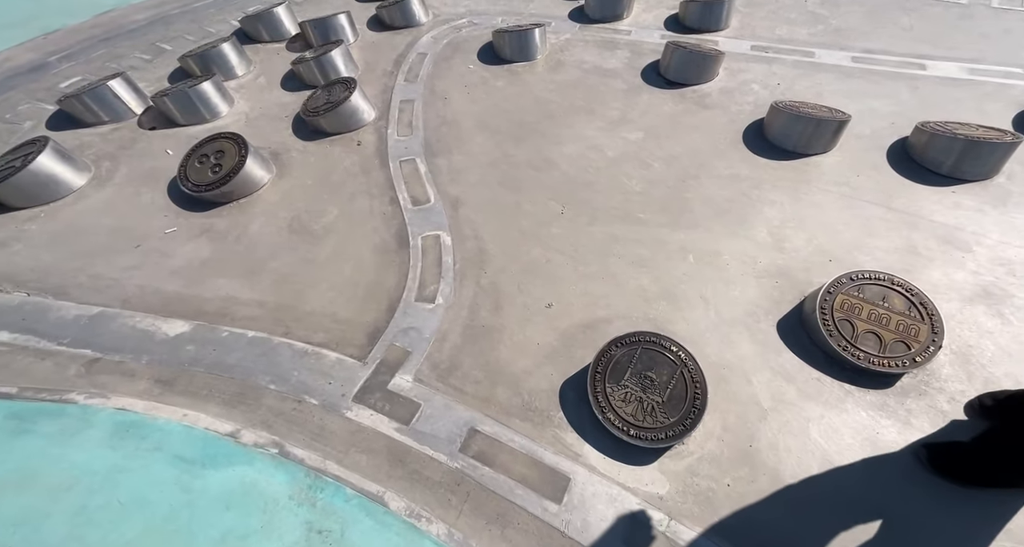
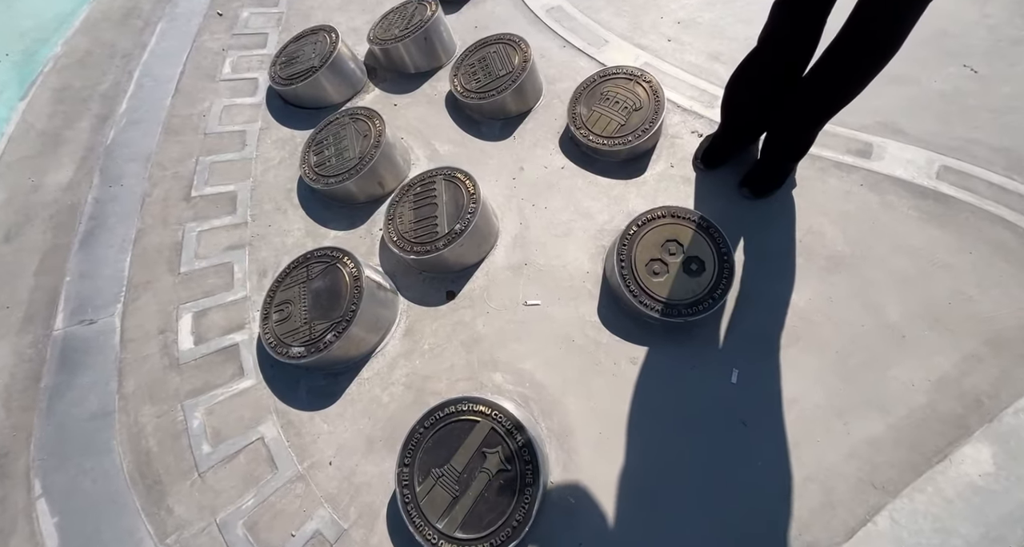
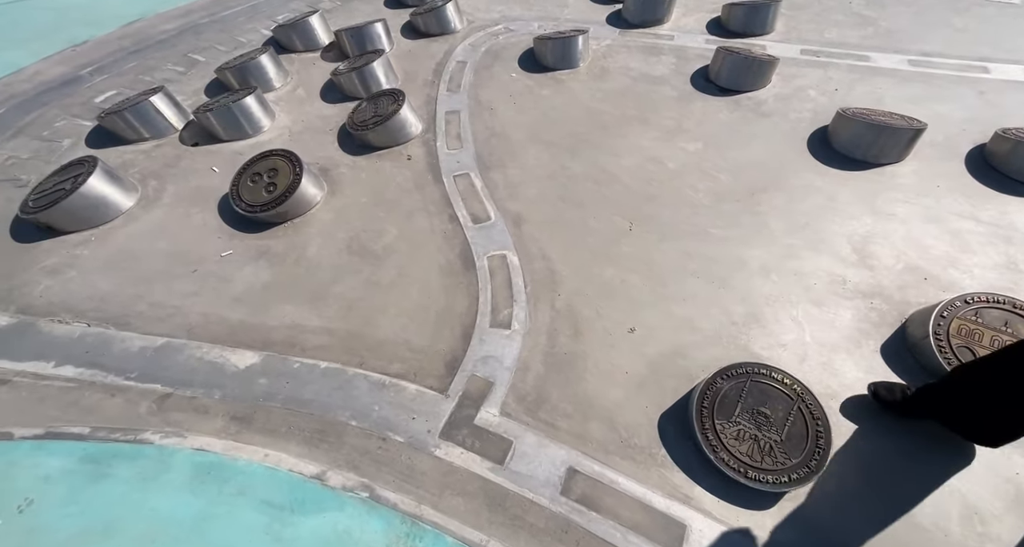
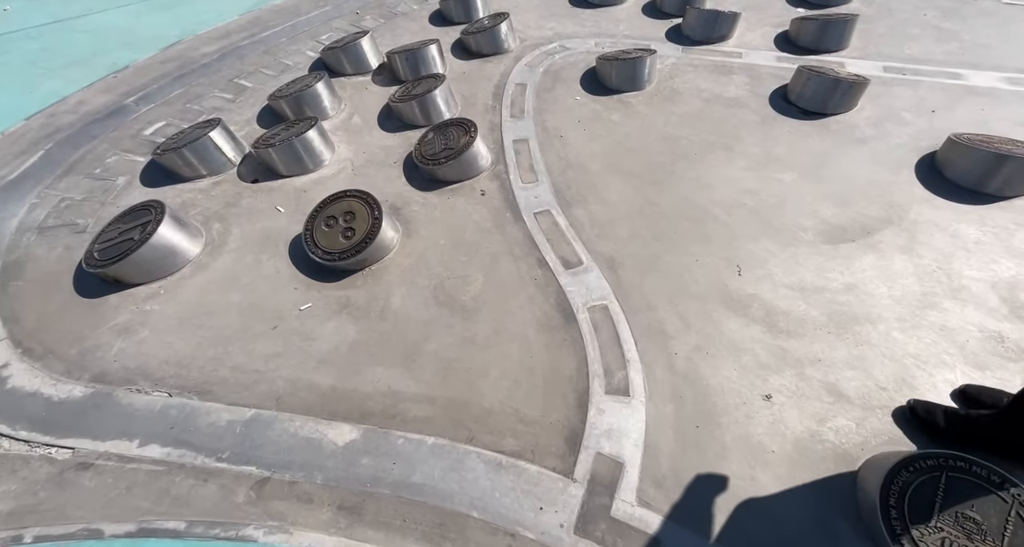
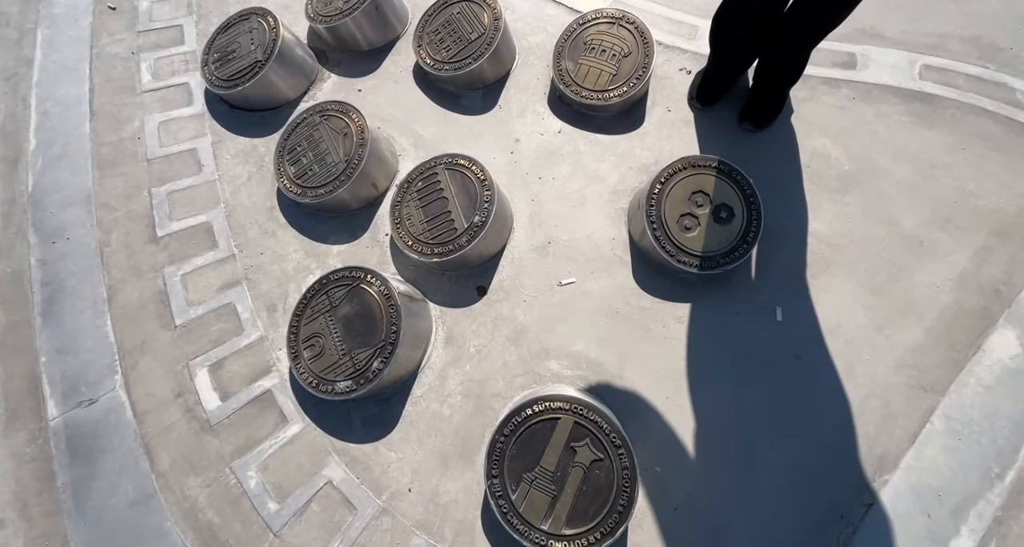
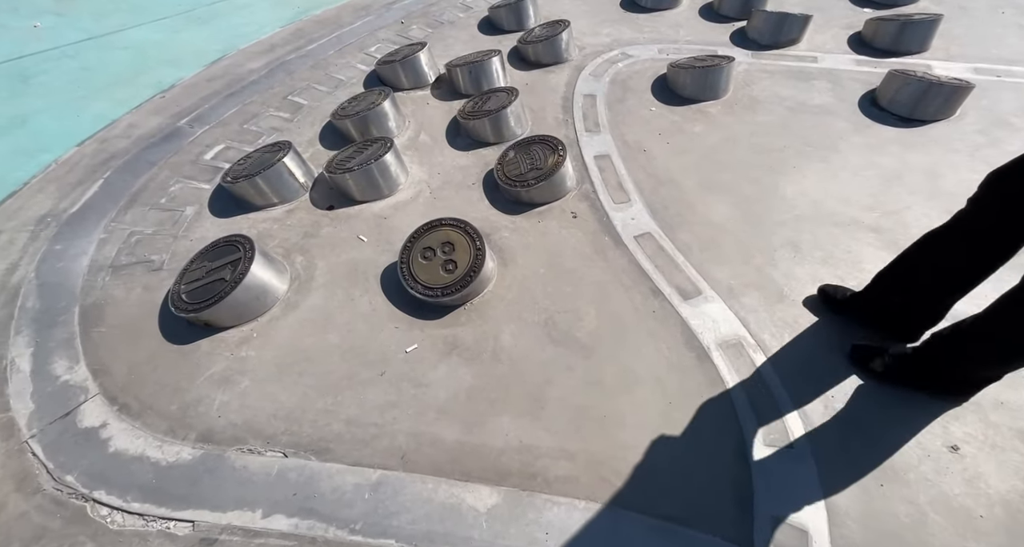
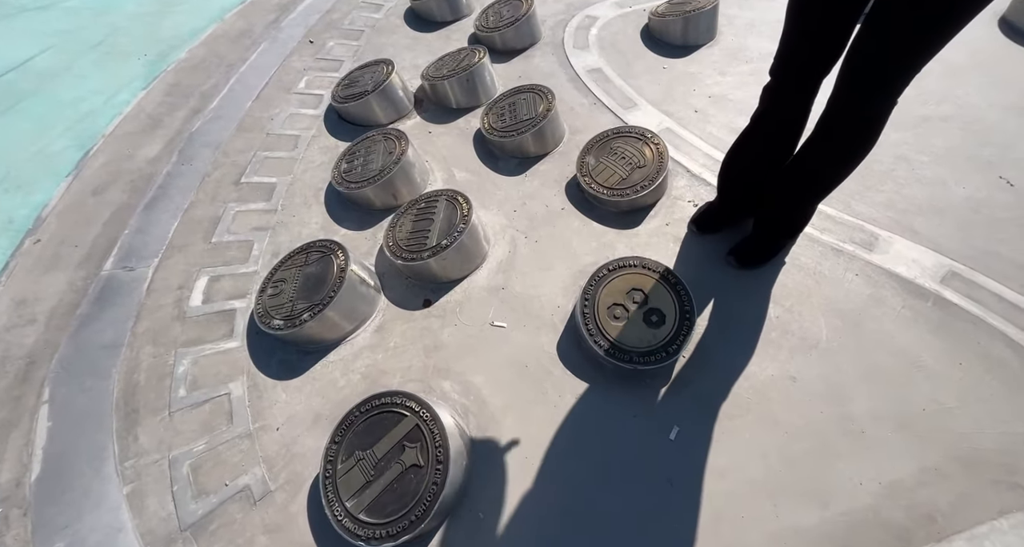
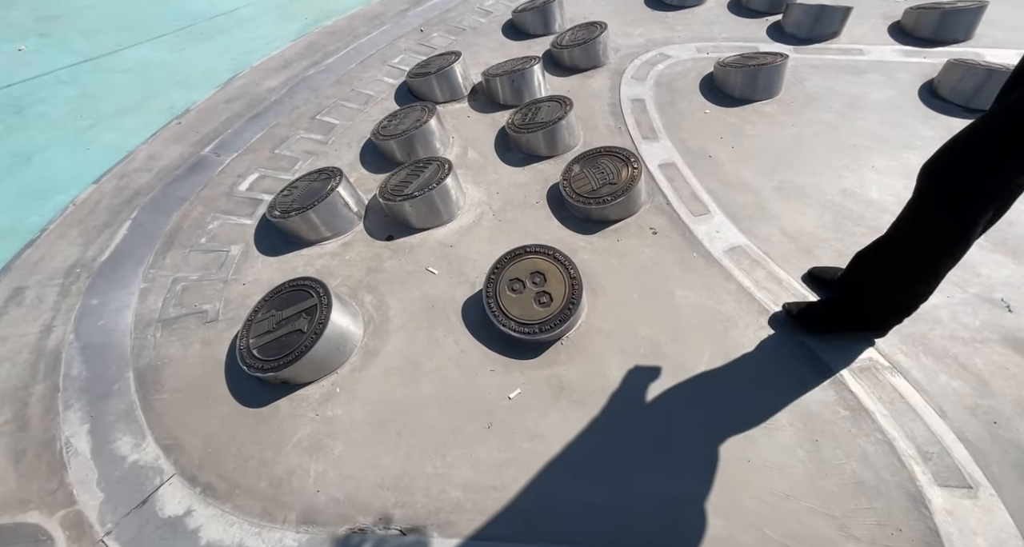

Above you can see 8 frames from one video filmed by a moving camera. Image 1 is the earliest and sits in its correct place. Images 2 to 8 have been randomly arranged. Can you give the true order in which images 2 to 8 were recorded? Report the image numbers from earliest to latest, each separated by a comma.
3, 4, 6, 8, 7, 2, 5
